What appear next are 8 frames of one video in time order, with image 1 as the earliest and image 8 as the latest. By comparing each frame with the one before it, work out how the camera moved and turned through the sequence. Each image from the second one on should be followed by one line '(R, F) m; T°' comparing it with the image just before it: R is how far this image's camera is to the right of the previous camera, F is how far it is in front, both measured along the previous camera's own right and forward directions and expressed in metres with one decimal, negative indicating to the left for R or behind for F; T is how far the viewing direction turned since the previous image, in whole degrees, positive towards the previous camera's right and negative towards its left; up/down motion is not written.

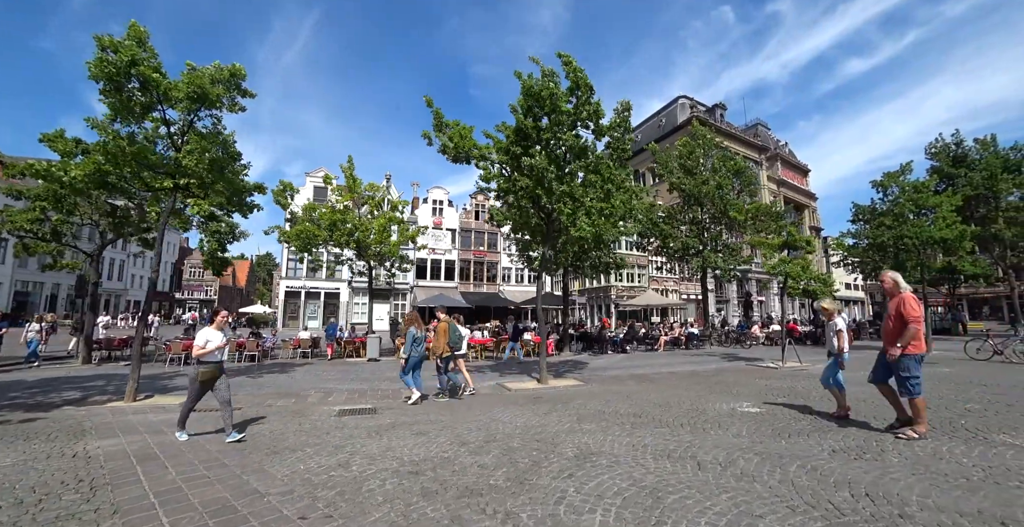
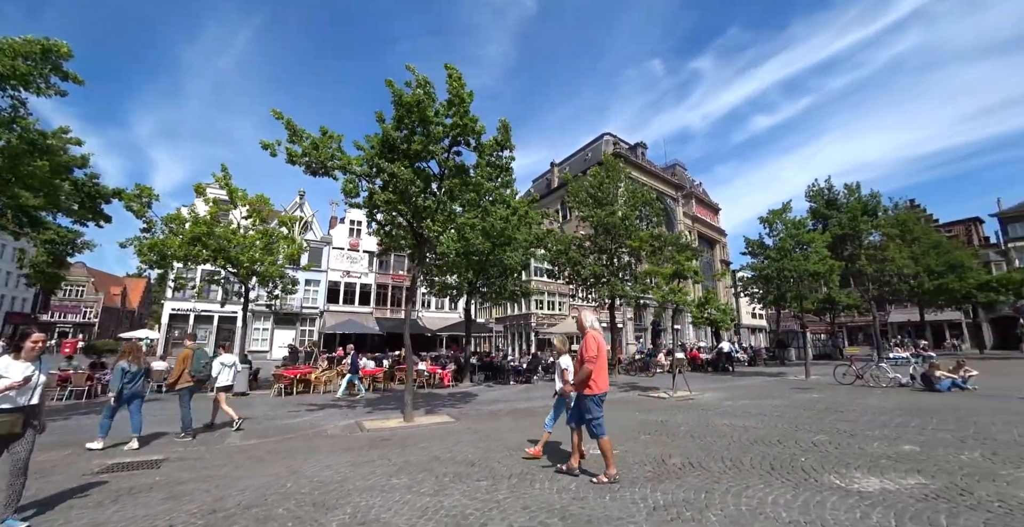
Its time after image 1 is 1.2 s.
(+1.5, +0.8) m; +8°
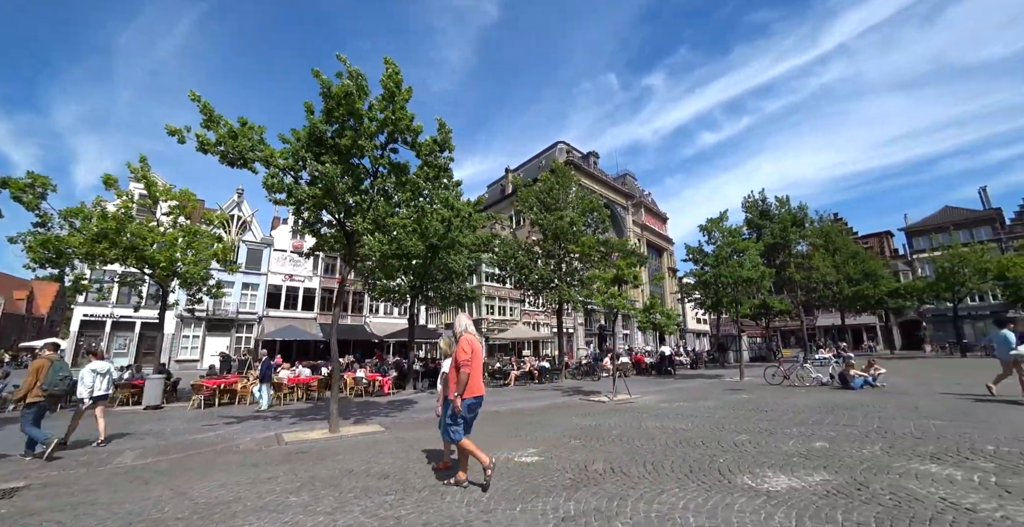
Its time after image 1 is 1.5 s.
(+0.4, +0.2) m; +6°
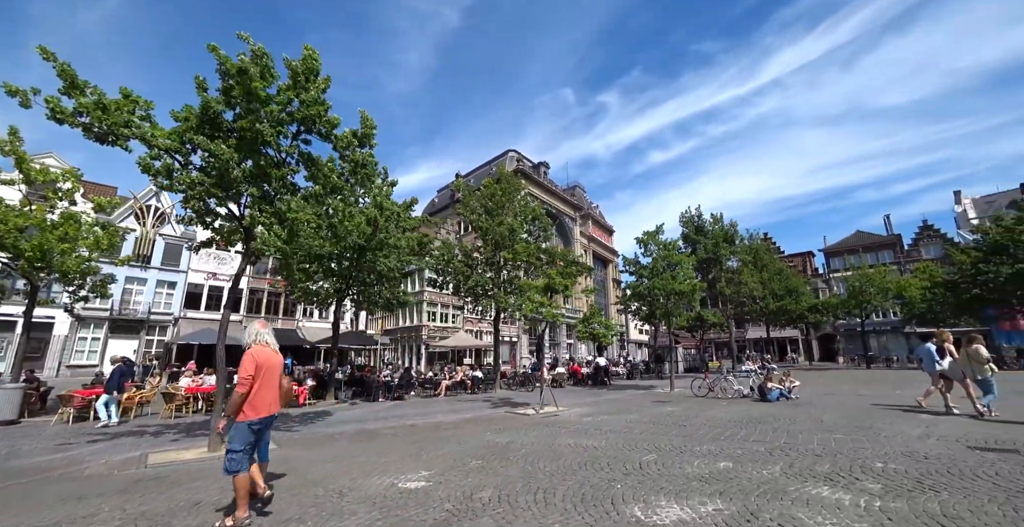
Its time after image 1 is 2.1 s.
(+0.7, +0.5) m; +6°
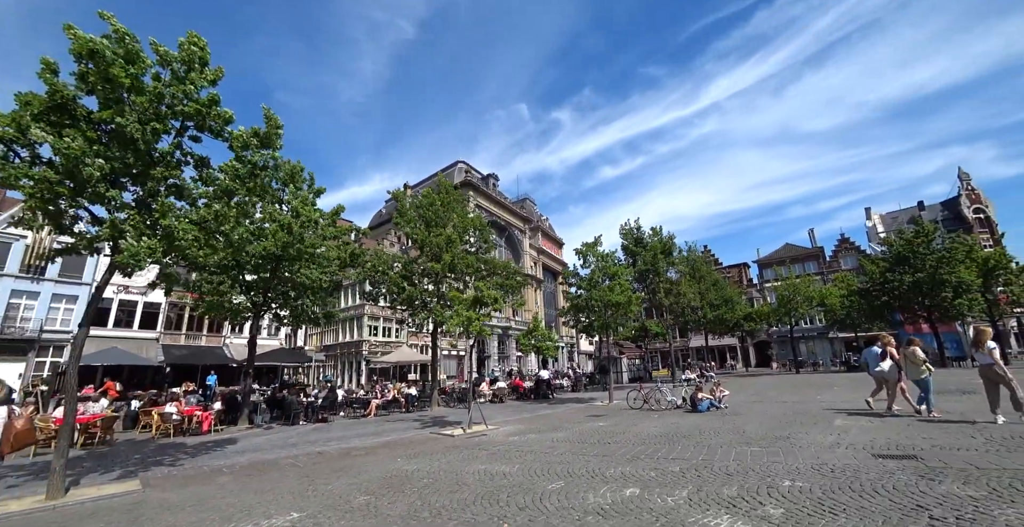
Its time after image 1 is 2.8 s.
(+0.8, +0.6) m; +6°
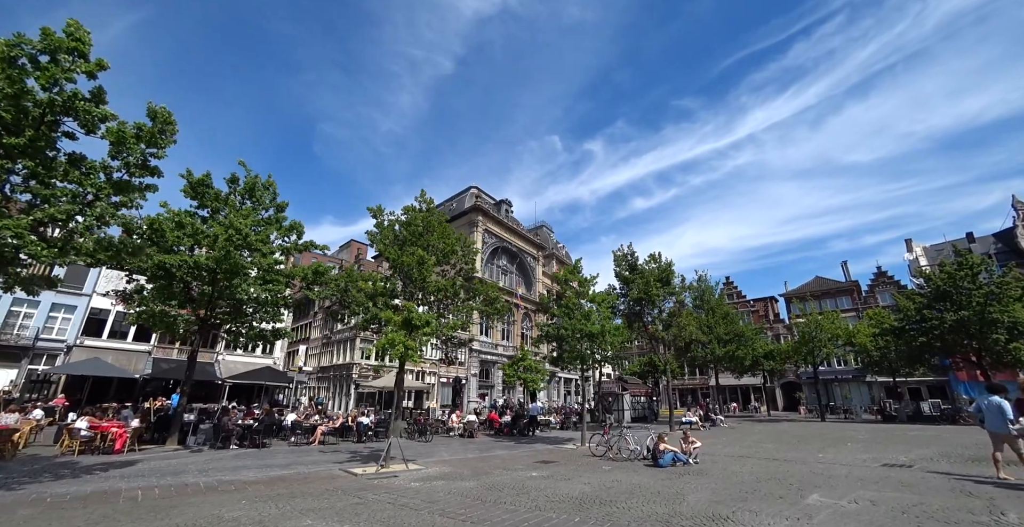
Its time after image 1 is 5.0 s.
(+2.5, +1.7) m; -4°
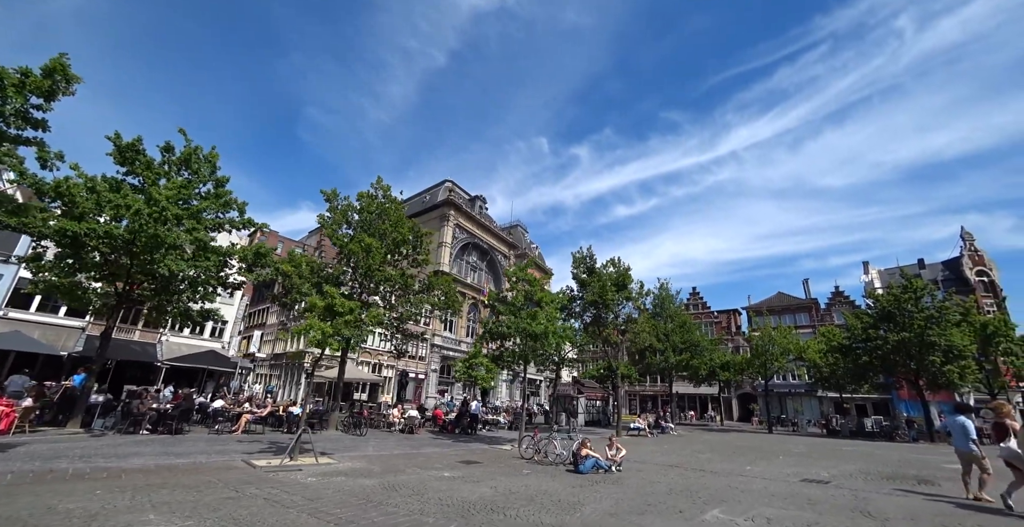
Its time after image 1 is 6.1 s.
(+1.2, +0.5) m; +3°
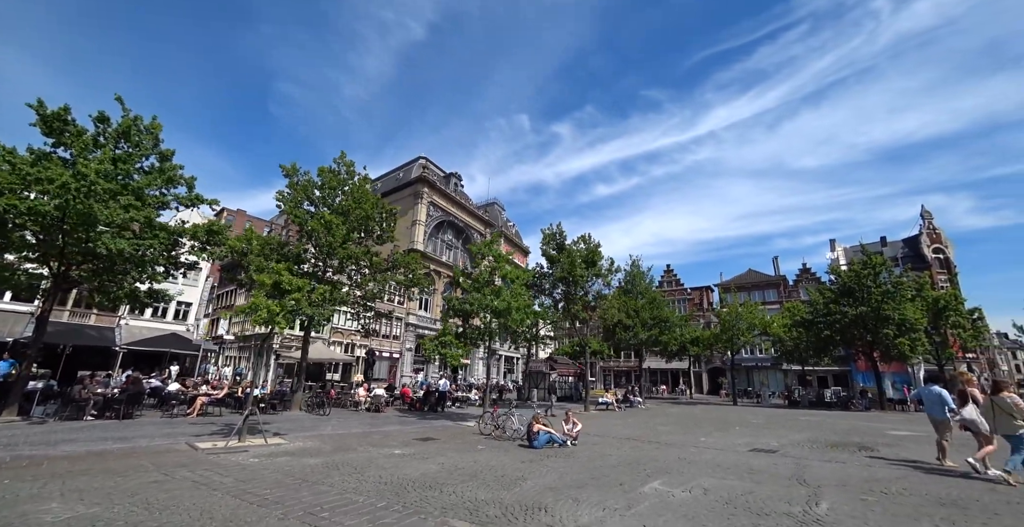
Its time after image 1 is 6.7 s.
(+0.6, +0.3) m; +2°
